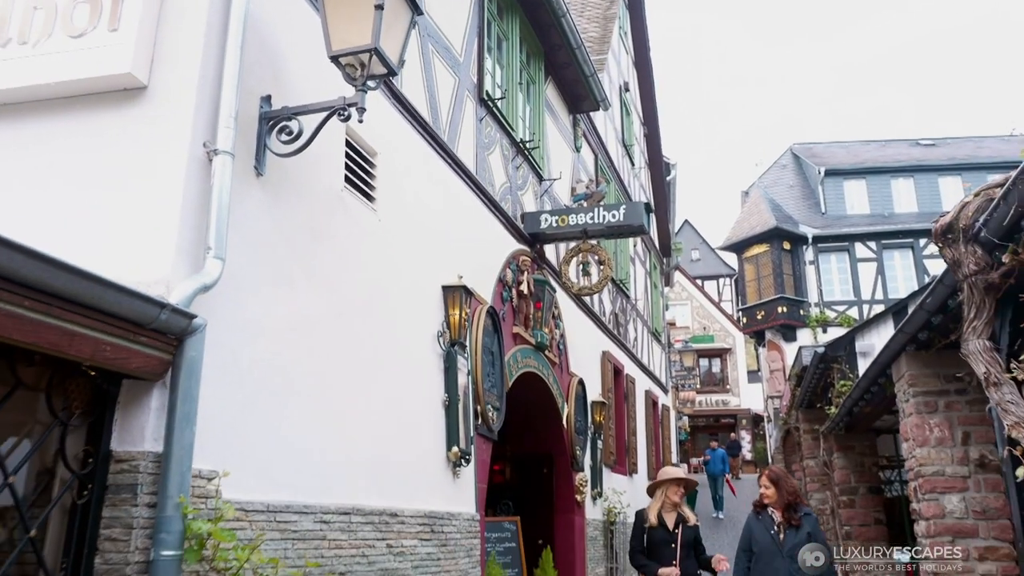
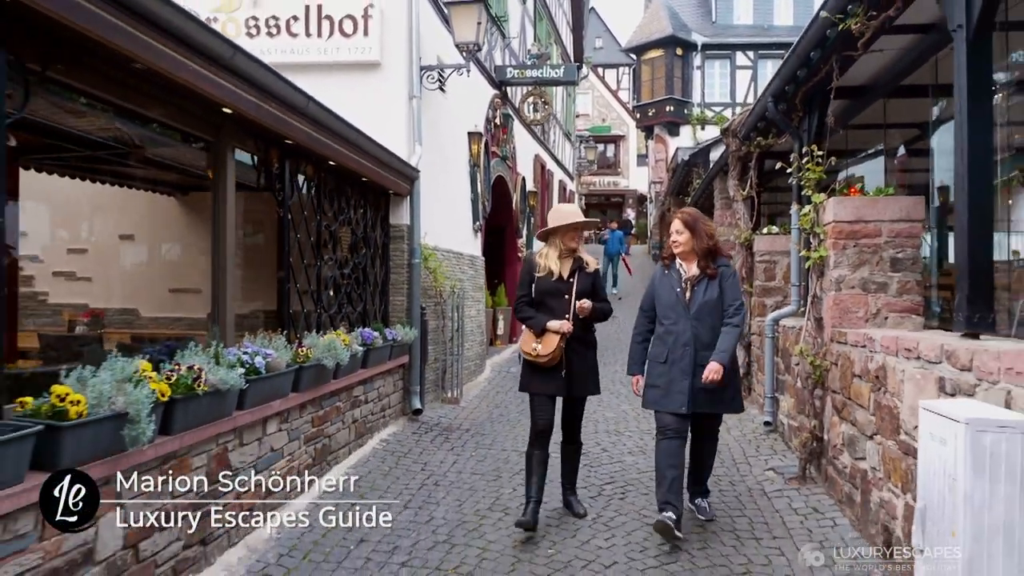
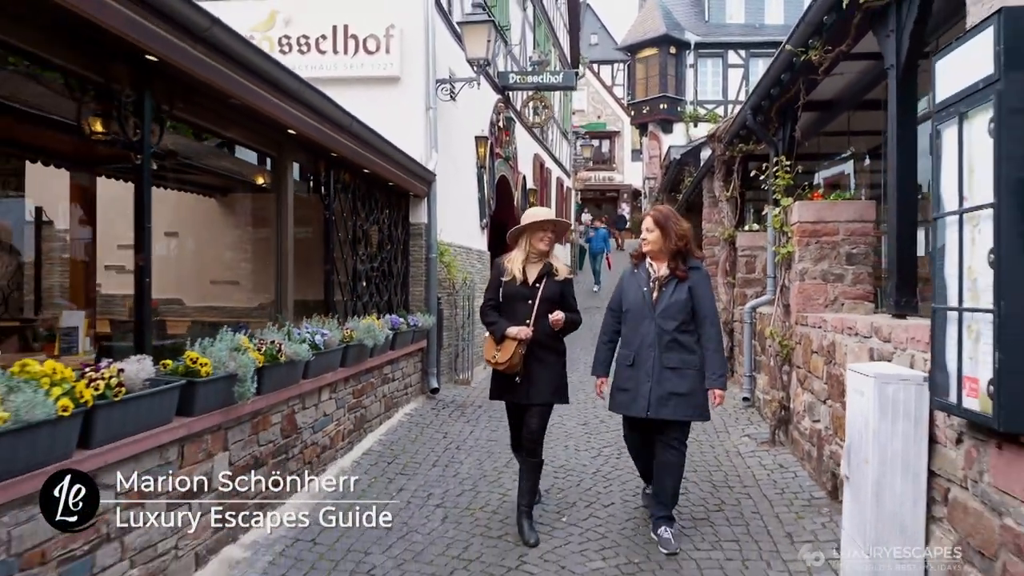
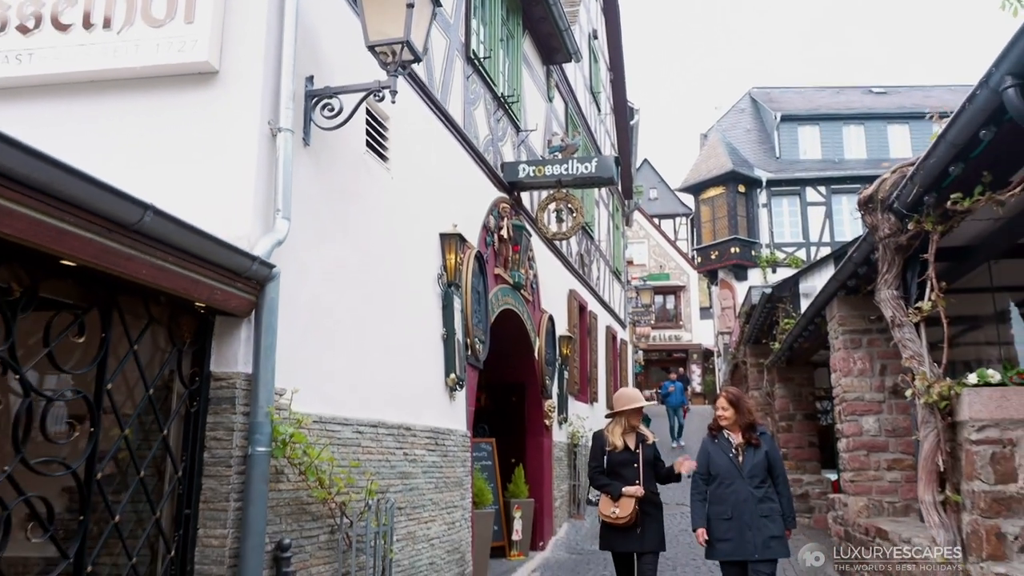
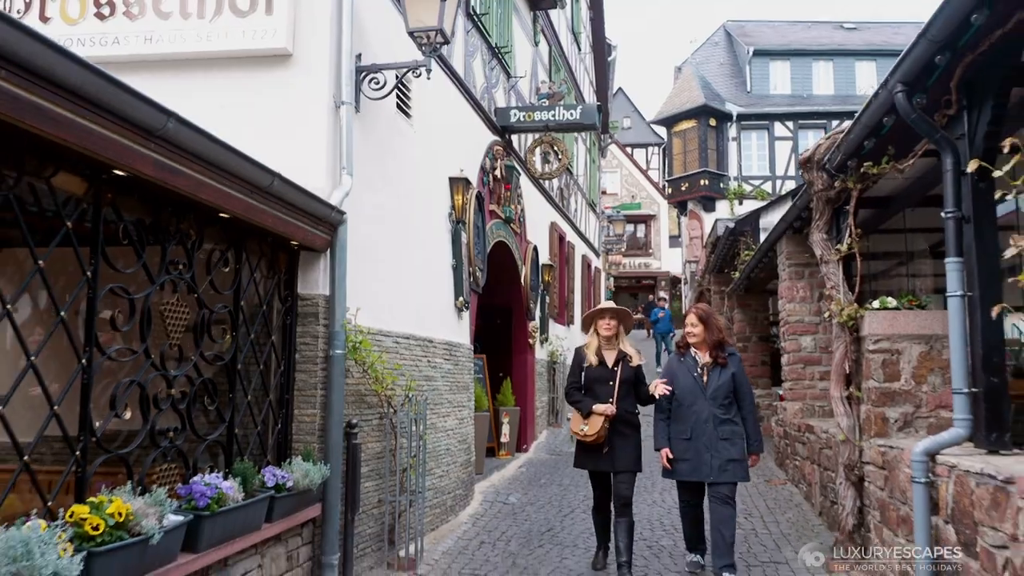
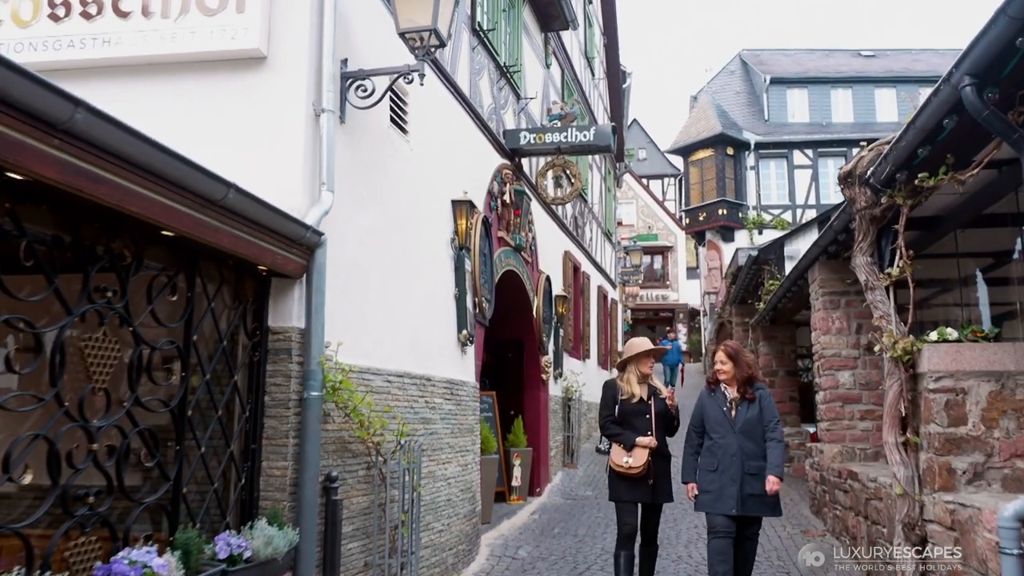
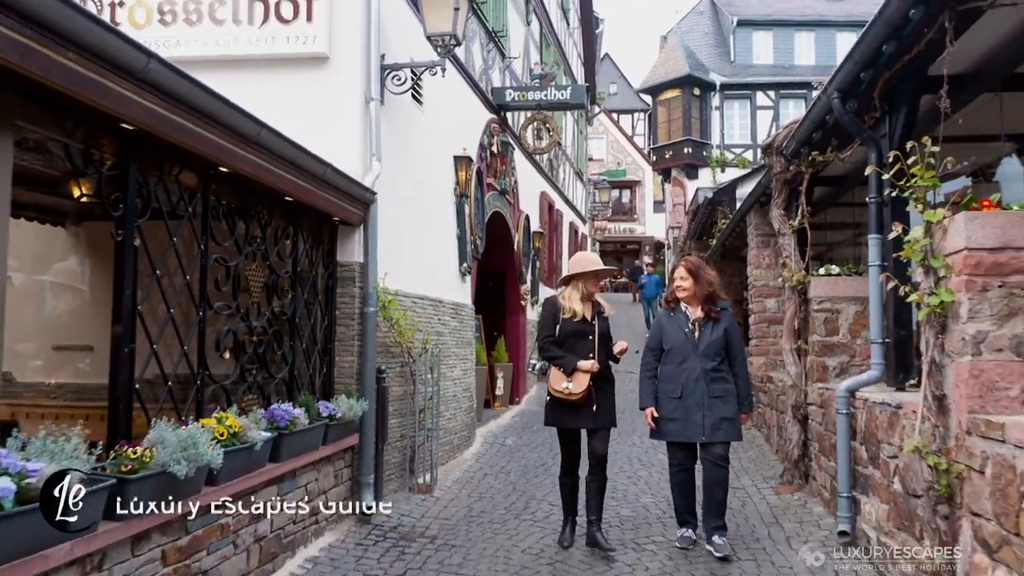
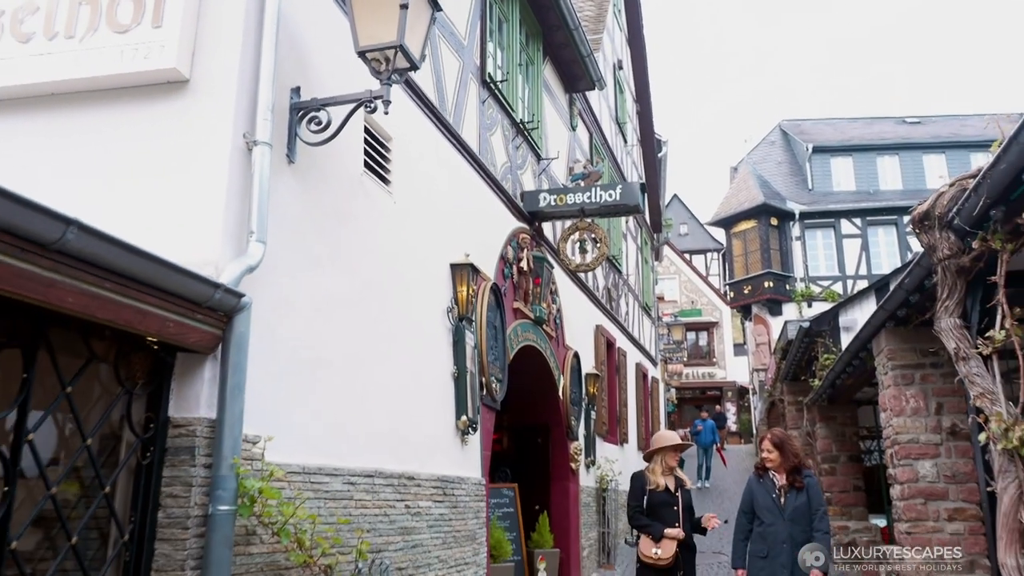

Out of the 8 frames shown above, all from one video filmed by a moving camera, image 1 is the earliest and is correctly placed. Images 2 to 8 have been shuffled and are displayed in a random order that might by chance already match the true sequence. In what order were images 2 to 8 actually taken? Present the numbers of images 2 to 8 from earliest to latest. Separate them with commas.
8, 4, 6, 5, 7, 2, 3
